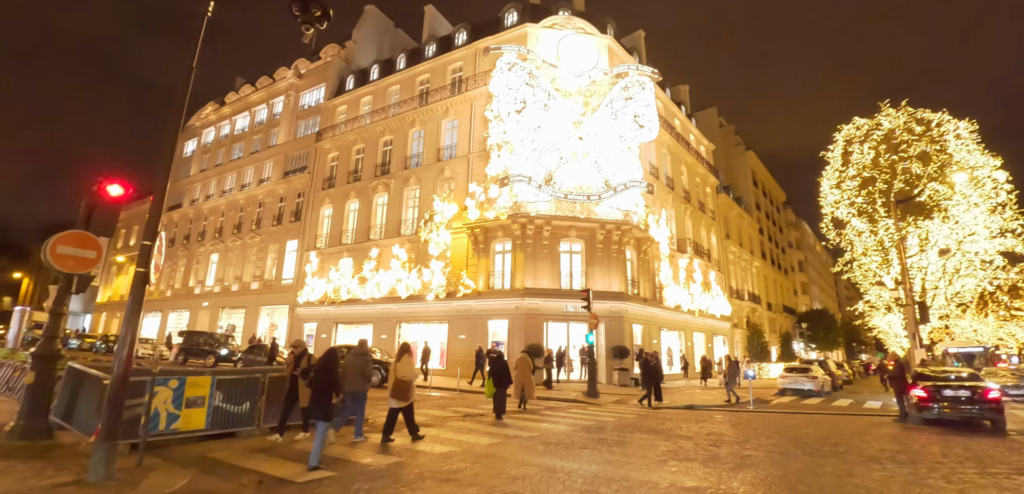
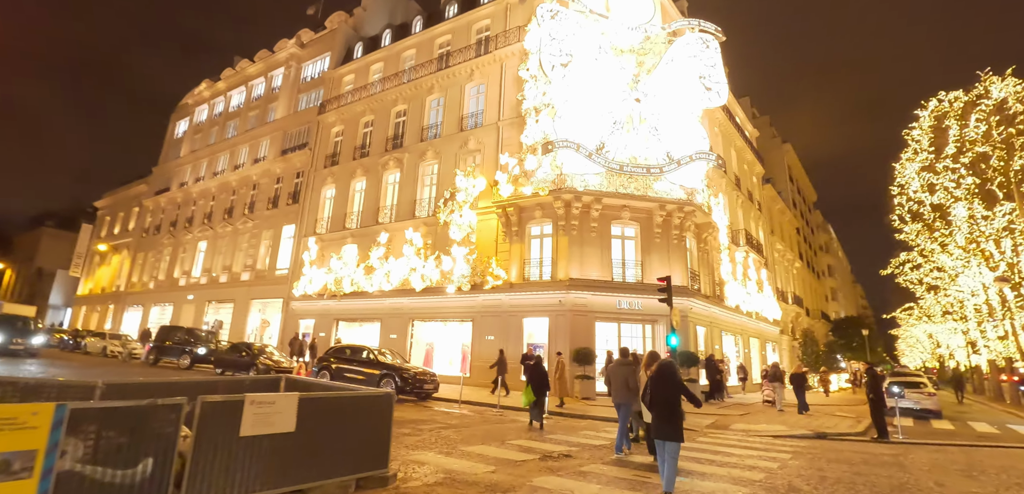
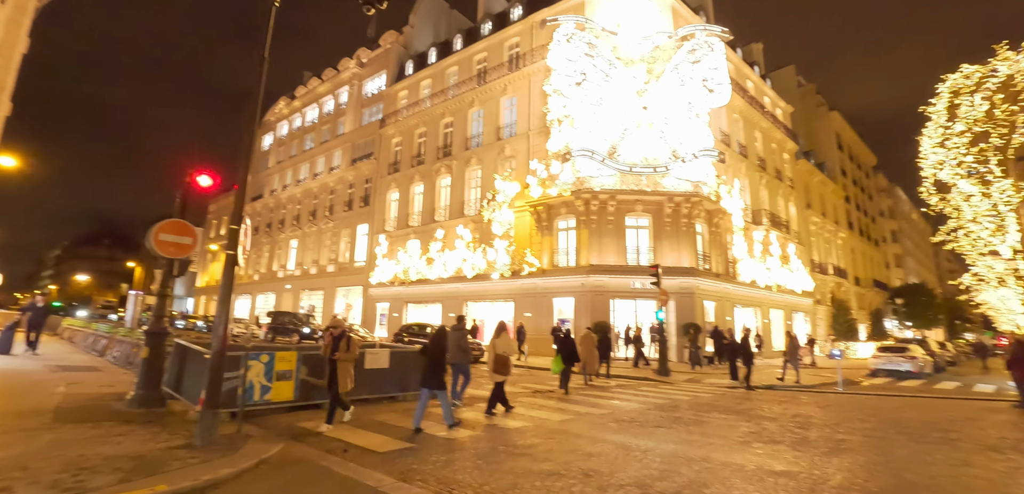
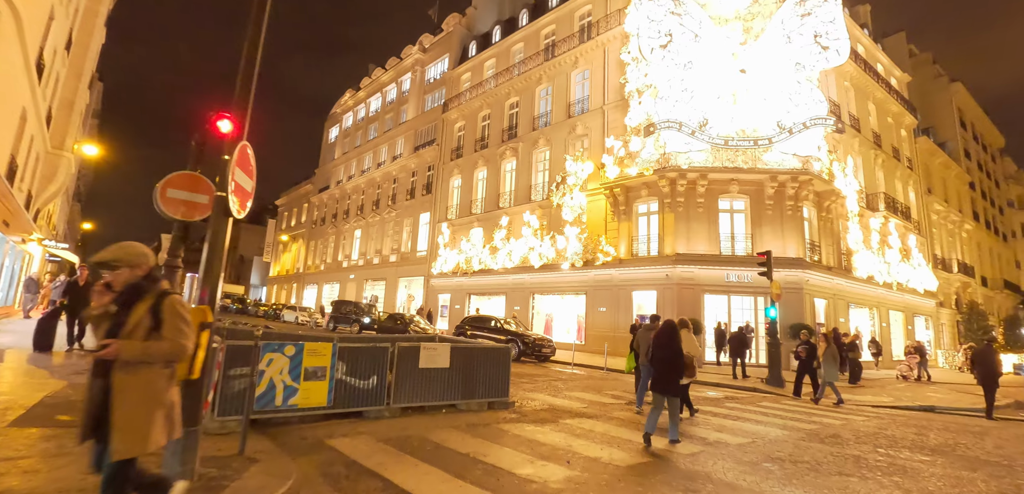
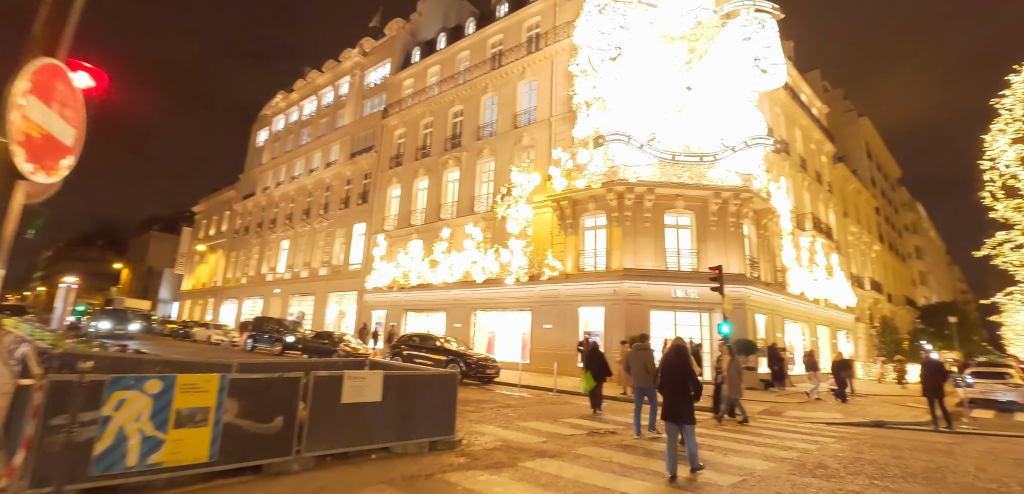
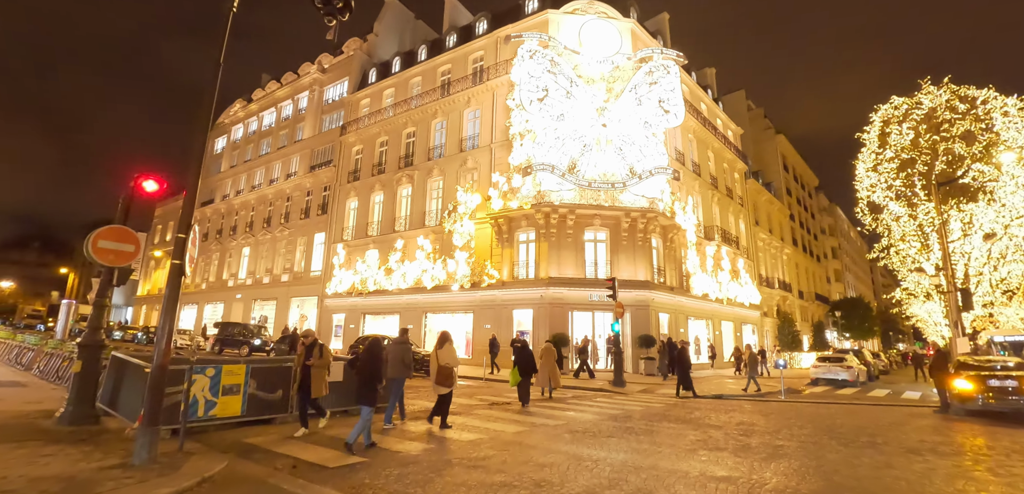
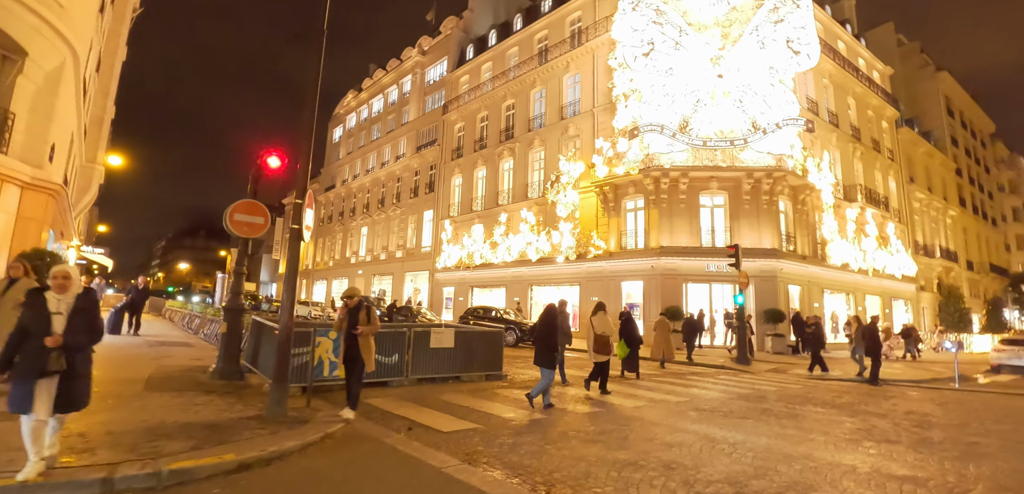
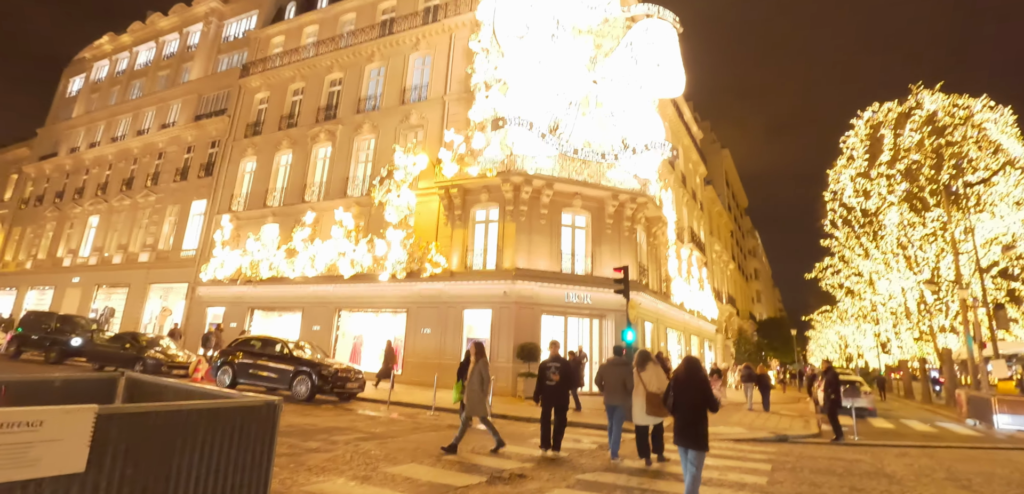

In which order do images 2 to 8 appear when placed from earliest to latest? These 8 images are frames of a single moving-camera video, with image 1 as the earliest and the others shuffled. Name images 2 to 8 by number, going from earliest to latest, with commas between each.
6, 3, 7, 4, 5, 2, 8
